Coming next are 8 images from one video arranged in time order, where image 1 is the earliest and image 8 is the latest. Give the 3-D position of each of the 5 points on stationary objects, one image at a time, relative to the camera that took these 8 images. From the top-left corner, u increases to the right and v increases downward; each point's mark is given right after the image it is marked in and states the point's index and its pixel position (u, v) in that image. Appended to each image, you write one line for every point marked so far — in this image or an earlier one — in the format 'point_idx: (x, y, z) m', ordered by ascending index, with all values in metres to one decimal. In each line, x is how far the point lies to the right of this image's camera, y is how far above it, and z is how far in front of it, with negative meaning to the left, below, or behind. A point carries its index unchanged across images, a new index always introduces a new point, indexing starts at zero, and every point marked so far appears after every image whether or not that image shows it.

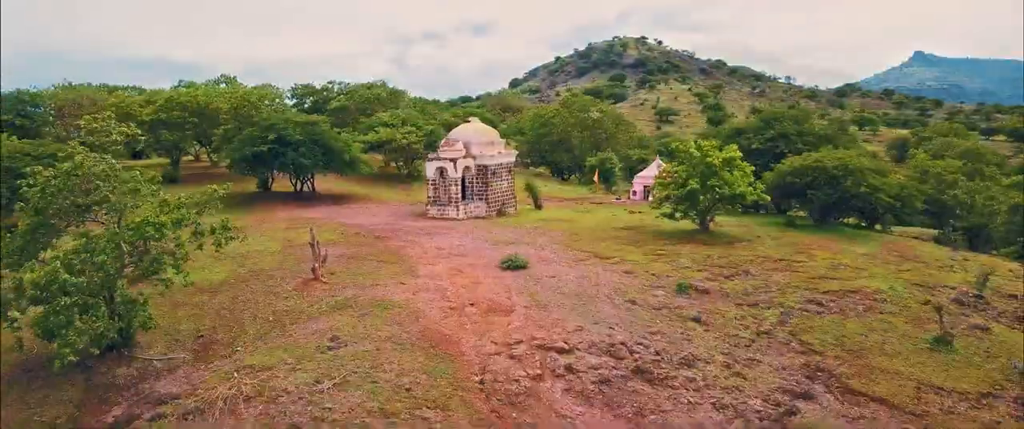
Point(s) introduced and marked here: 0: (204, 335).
0: (-5.9, -2.3, +15.6) m
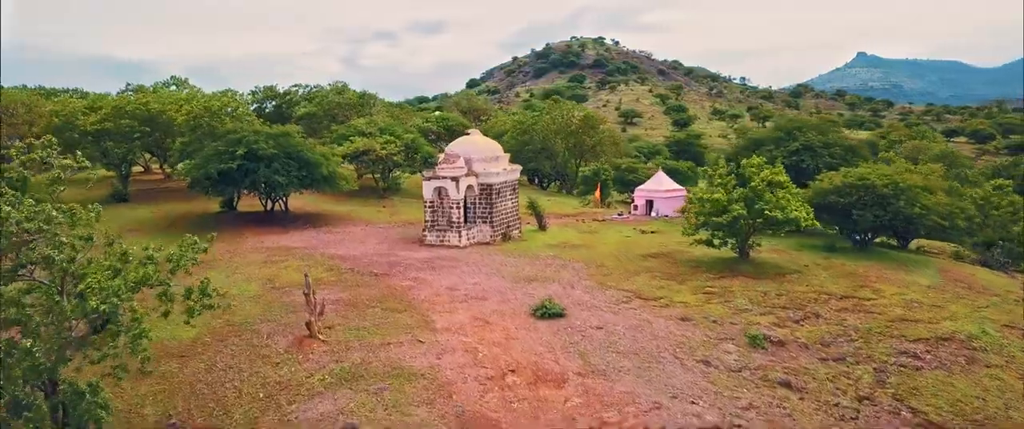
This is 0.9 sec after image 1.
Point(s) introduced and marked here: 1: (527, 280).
0: (-5.0, -3.1, +12.0) m
1: (+0.4, -1.5, +18.8) m
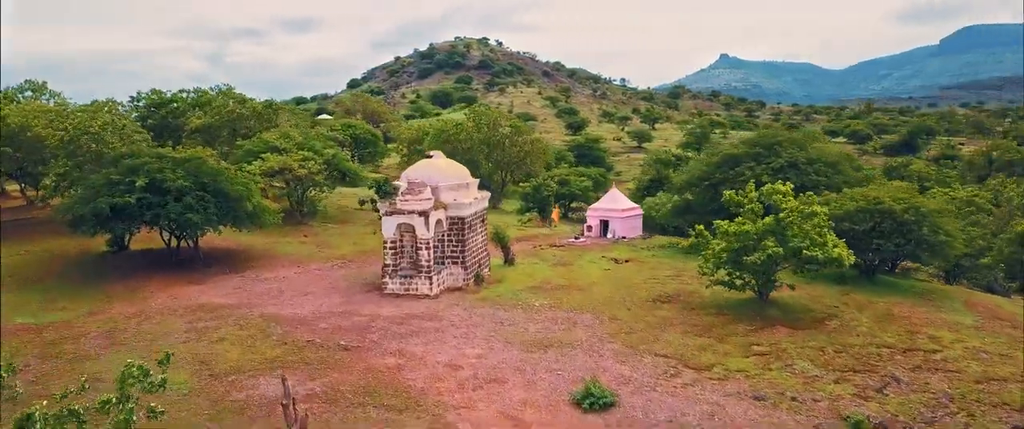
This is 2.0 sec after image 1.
0: (-3.8, -4.2, +7.6) m
1: (+0.5, -2.4, +15.0) m
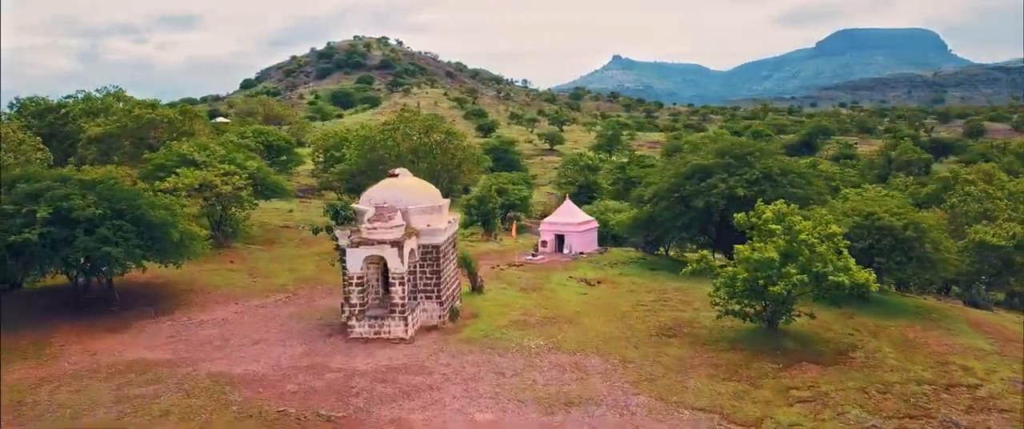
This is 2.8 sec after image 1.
0: (-2.5, -4.8, +4.9) m
1: (+0.8, -3.0, +12.8) m
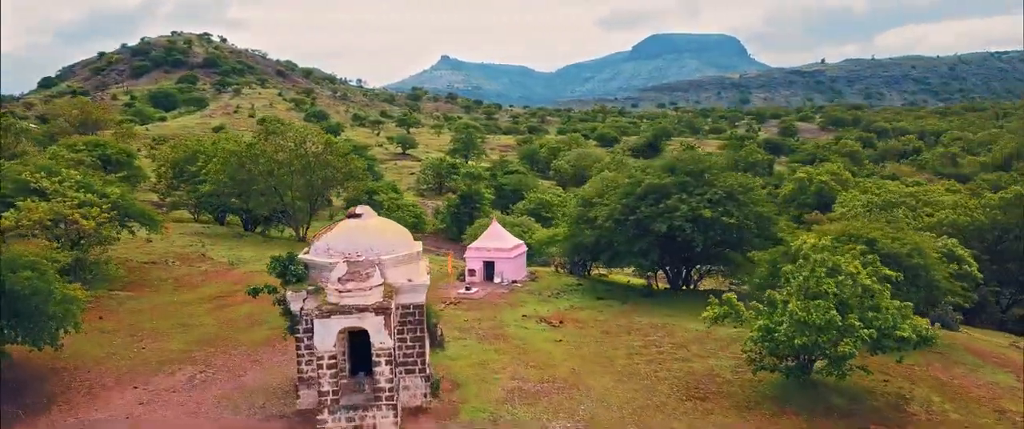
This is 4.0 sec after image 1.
0: (+0.2, -5.6, +1.3) m
1: (+1.7, -3.8, +9.8) m
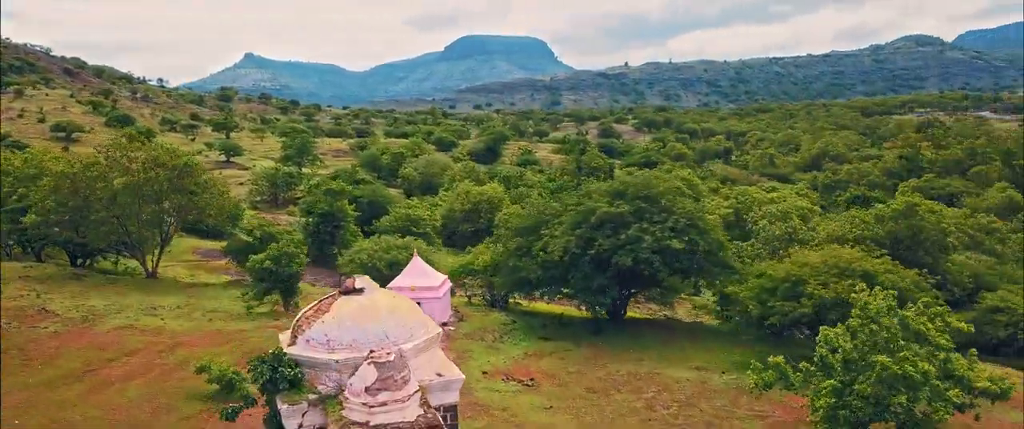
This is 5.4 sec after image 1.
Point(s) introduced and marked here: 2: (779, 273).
0: (+3.8, -6.5, -1.0) m
1: (+3.4, -4.6, +7.5) m
2: (+6.0, -1.4, +18.1) m
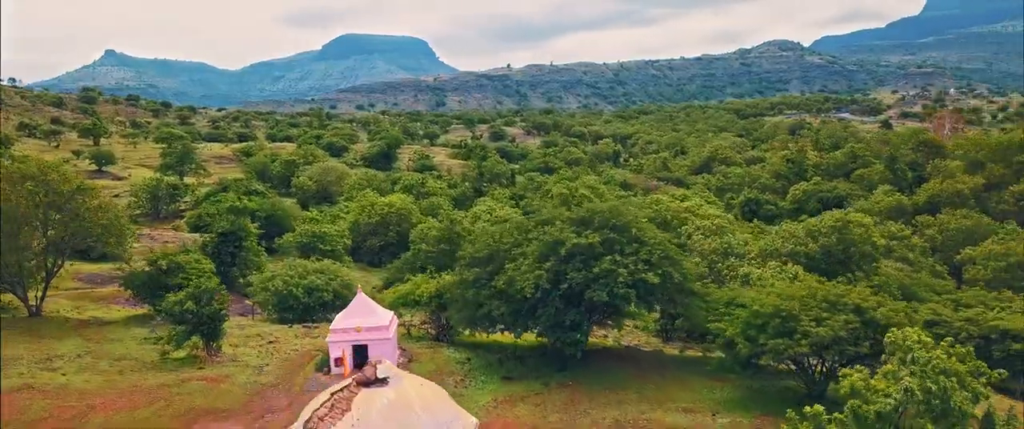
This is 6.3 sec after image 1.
0: (+6.2, -7.2, -1.9) m
1: (+4.5, -5.3, +6.5) m
2: (+5.5, -2.1, +17.3) m
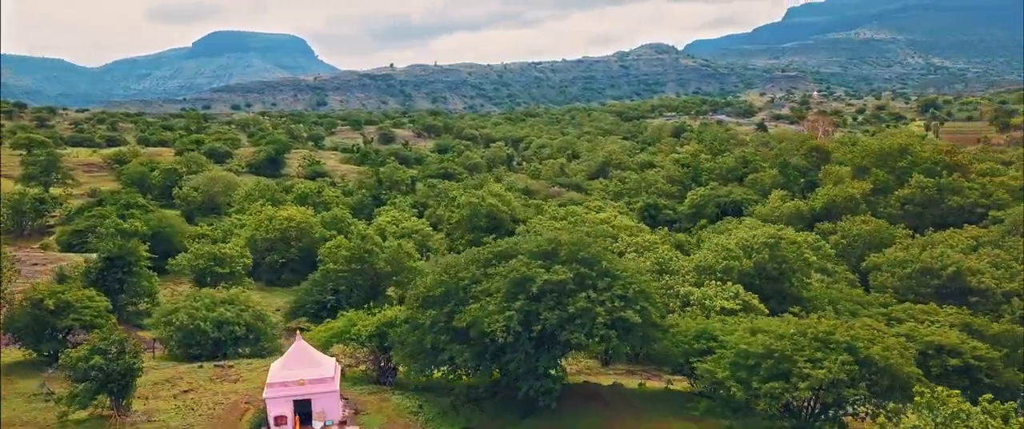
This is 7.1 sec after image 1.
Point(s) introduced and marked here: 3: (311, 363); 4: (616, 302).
0: (+8.5, -7.9, -2.5) m
1: (+5.6, -6.1, +5.5) m
2: (+5.0, -2.8, +16.4) m
3: (-4.7, -3.4, +18.8) m
4: (+2.4, -2.0, +18.0) m
